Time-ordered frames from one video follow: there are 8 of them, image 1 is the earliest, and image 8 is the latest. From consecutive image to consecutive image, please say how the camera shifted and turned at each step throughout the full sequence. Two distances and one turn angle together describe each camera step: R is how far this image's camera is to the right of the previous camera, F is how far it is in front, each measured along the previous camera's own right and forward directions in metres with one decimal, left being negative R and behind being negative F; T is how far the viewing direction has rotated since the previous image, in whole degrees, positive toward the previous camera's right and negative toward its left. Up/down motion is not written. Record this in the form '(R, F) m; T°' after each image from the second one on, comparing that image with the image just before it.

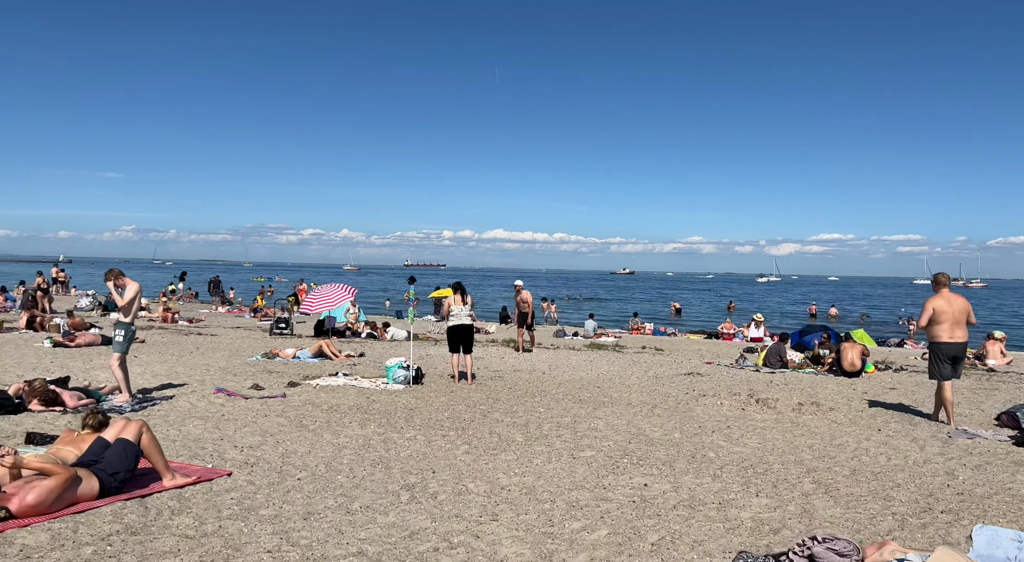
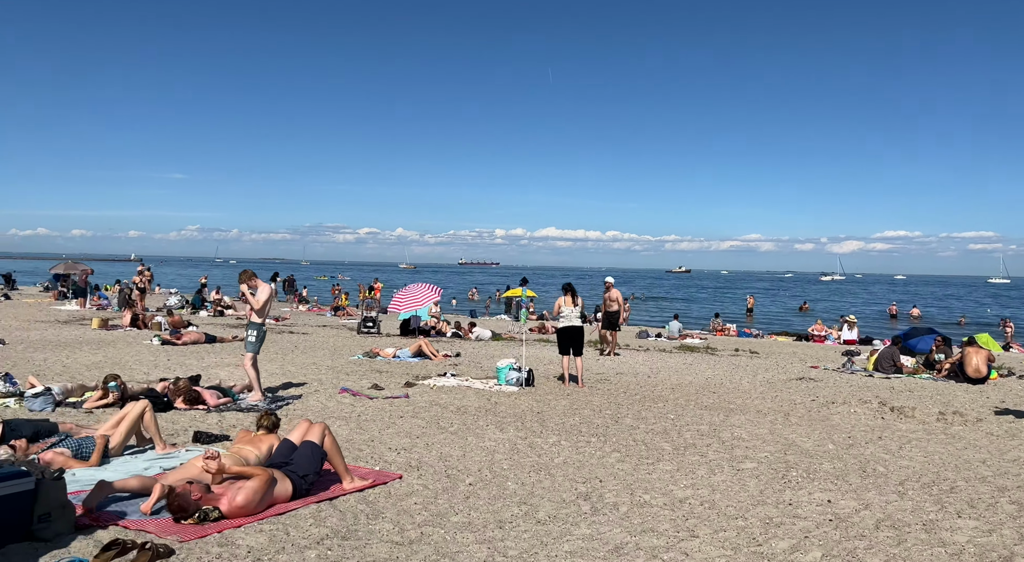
(-0.9, +0.1) m; -6°
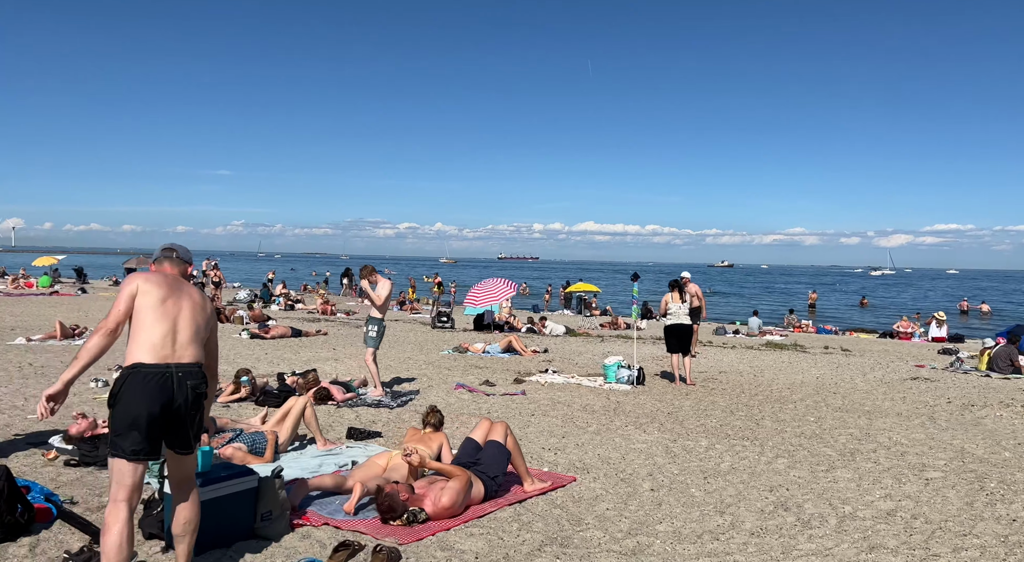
(-1.0, +0.2) m; -5°
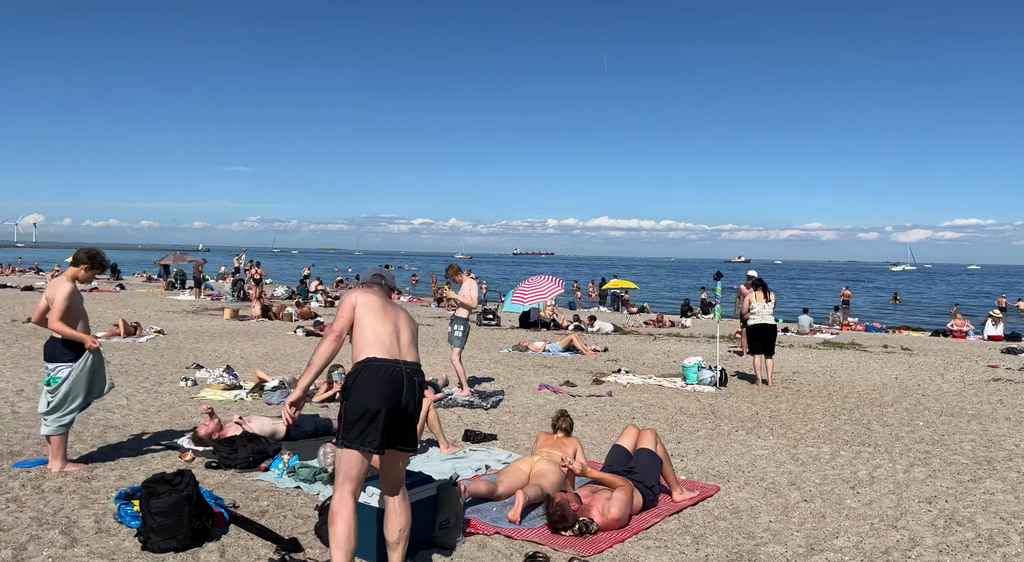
(-0.9, +0.1) m; -3°
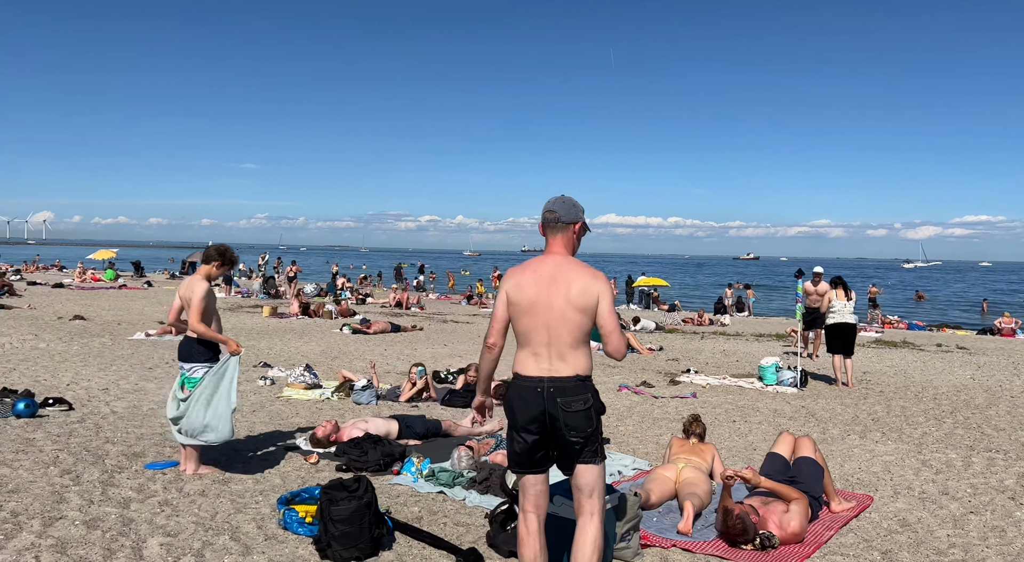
(-0.9, +0.2) m; -2°
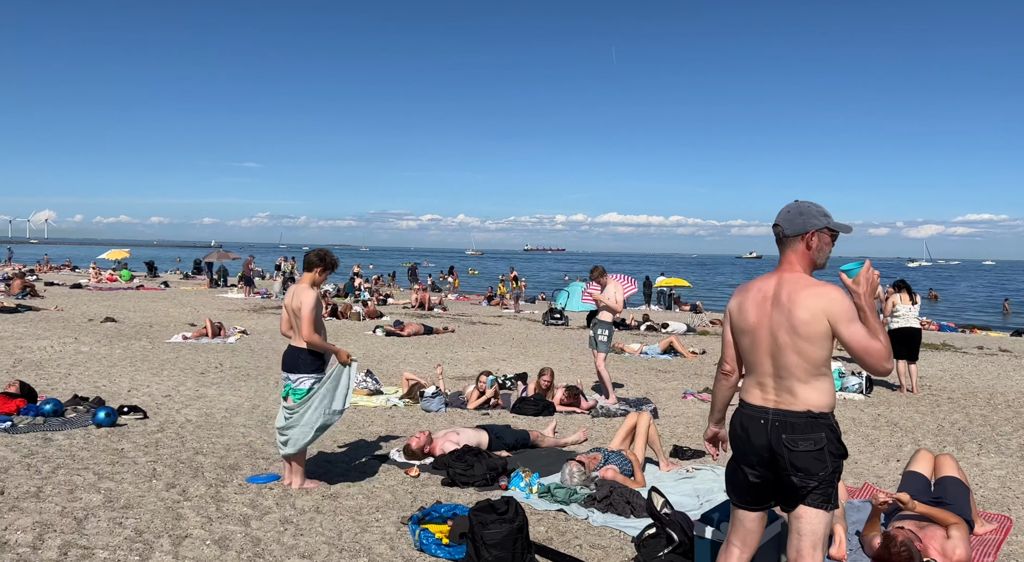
(-0.8, +0.2) m; -1°
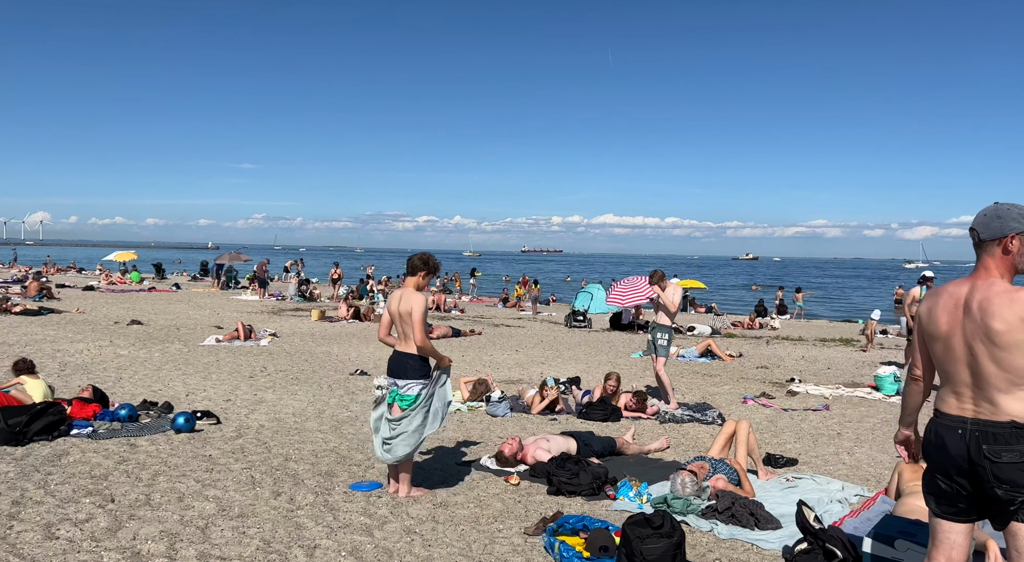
(-0.8, +0.1) m; -1°
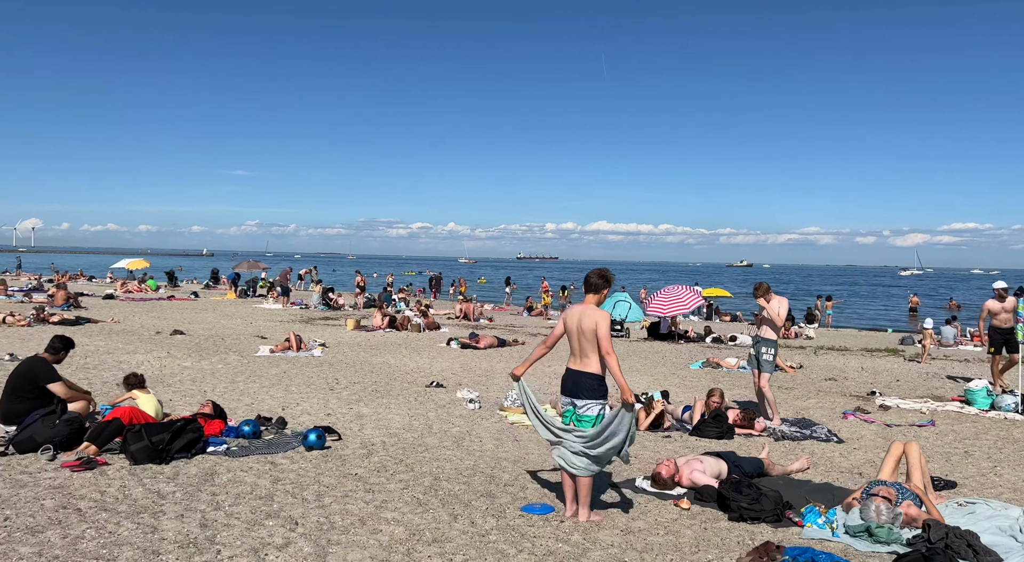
(-1.2, +0.1) m; -2°
